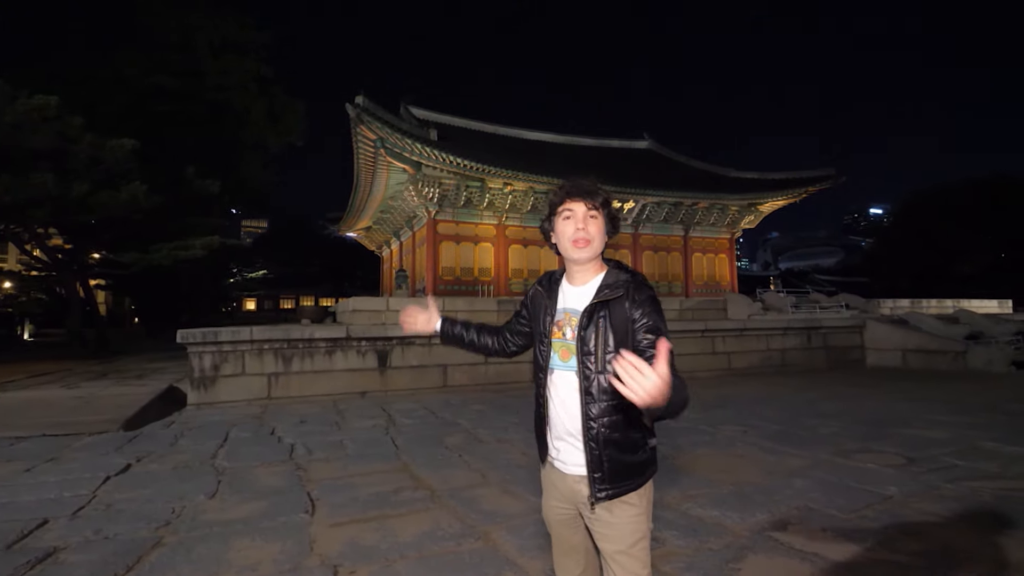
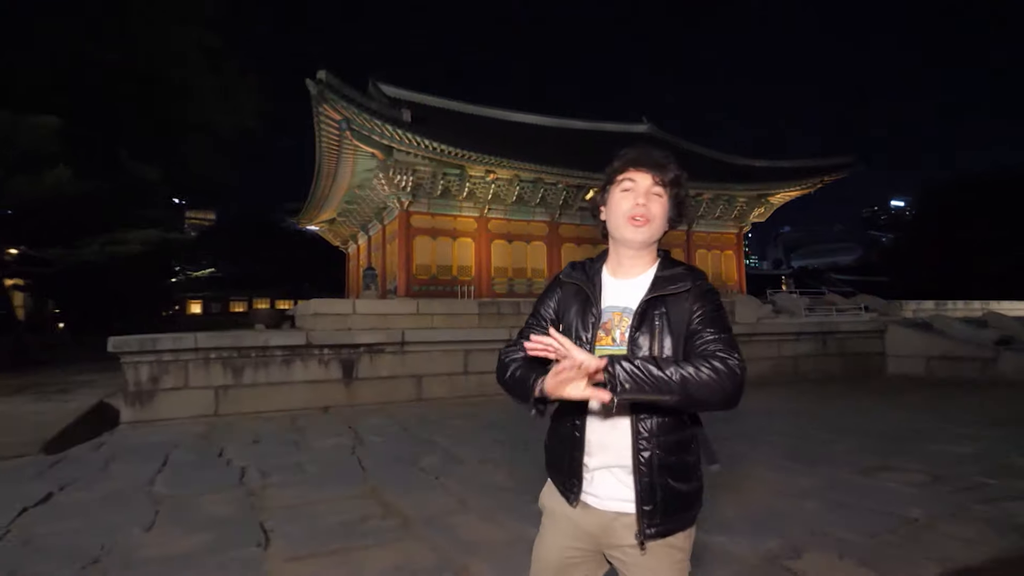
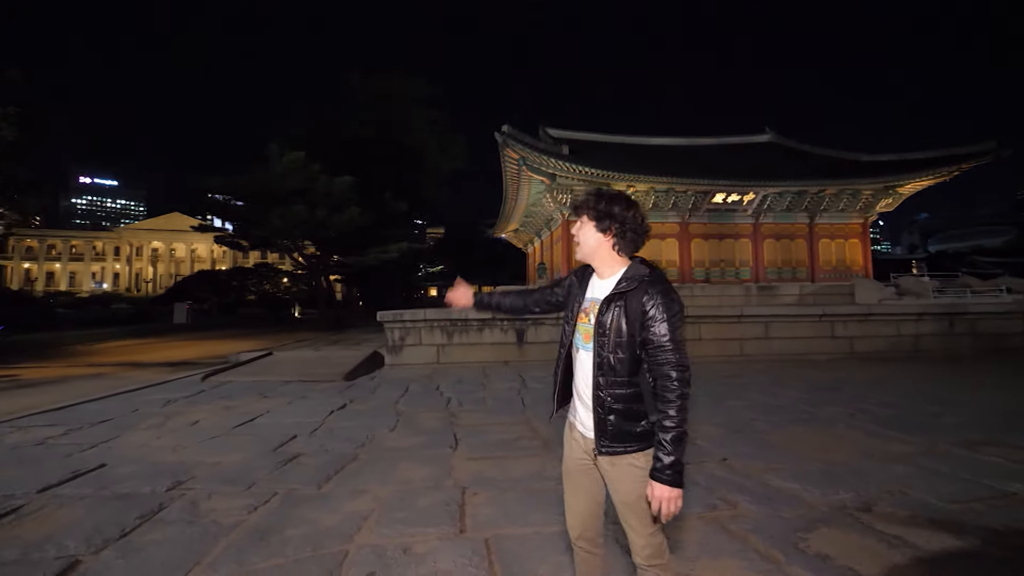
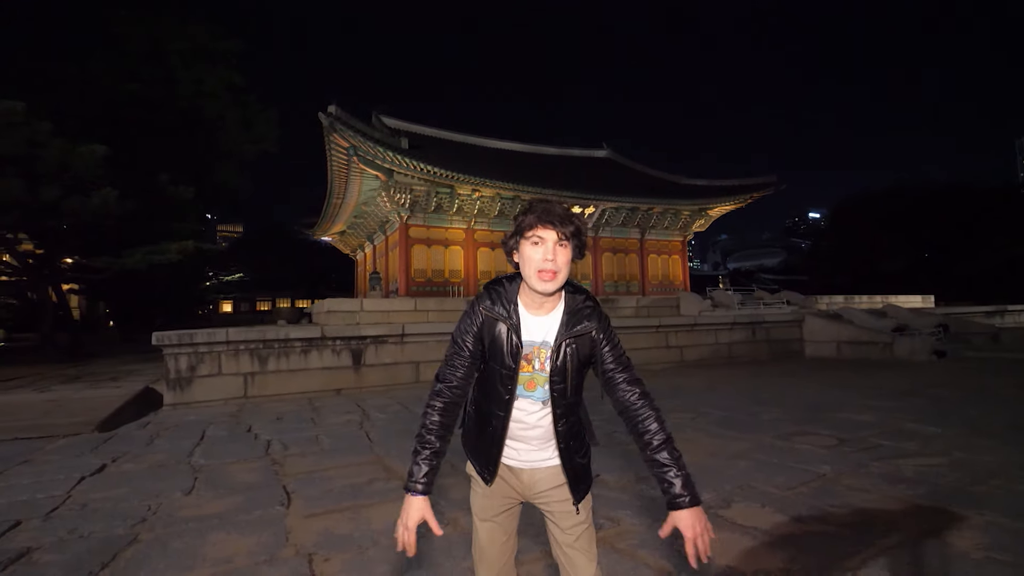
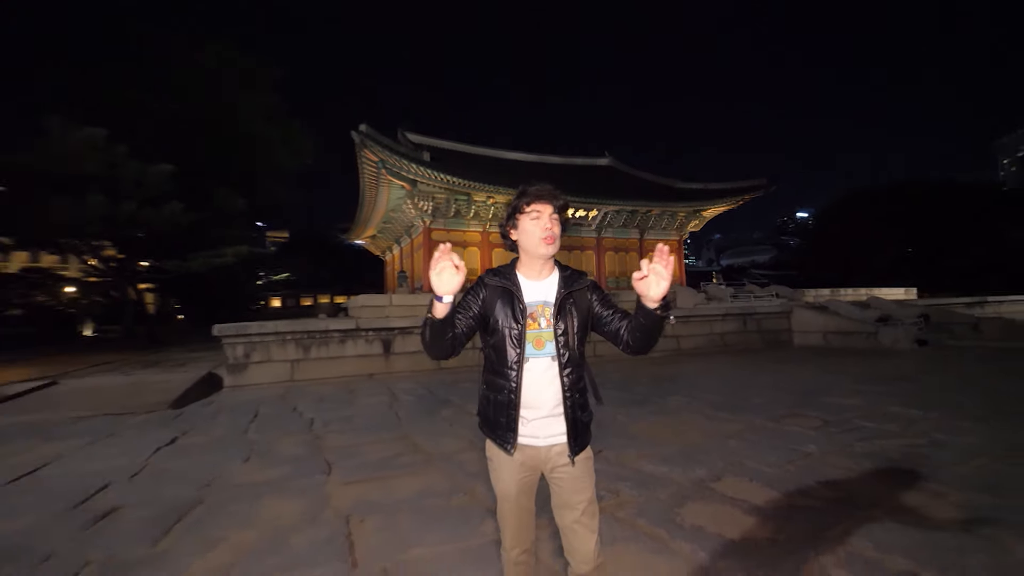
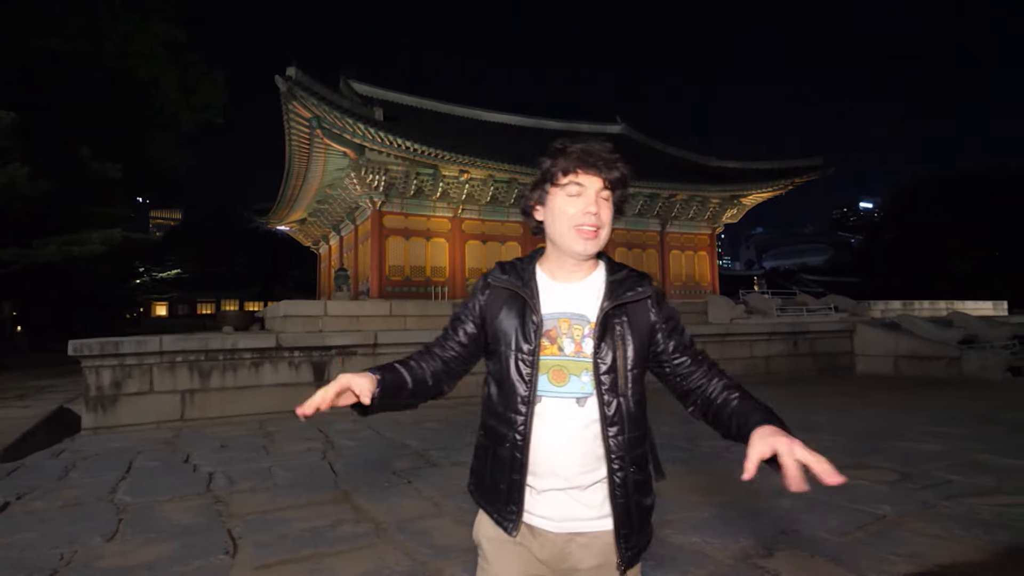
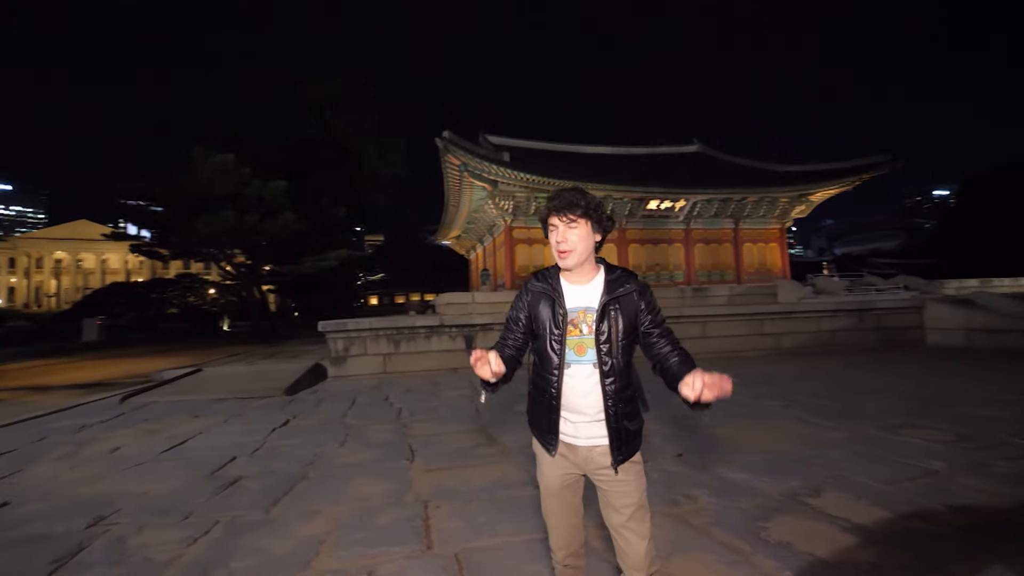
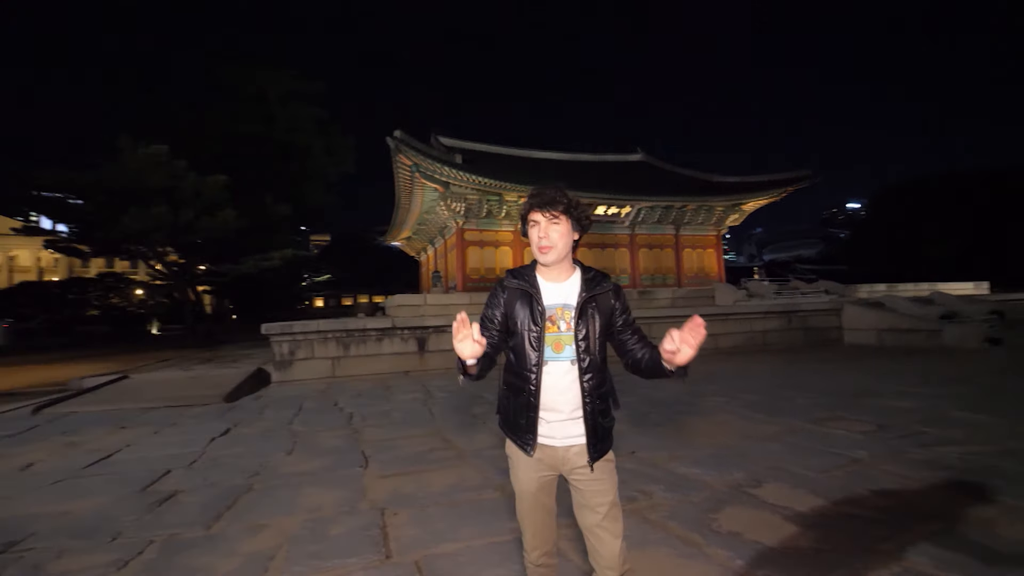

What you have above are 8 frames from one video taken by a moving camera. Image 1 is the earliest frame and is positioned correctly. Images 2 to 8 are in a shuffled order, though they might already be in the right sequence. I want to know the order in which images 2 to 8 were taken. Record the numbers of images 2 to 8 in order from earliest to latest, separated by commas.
2, 6, 4, 5, 8, 7, 3
